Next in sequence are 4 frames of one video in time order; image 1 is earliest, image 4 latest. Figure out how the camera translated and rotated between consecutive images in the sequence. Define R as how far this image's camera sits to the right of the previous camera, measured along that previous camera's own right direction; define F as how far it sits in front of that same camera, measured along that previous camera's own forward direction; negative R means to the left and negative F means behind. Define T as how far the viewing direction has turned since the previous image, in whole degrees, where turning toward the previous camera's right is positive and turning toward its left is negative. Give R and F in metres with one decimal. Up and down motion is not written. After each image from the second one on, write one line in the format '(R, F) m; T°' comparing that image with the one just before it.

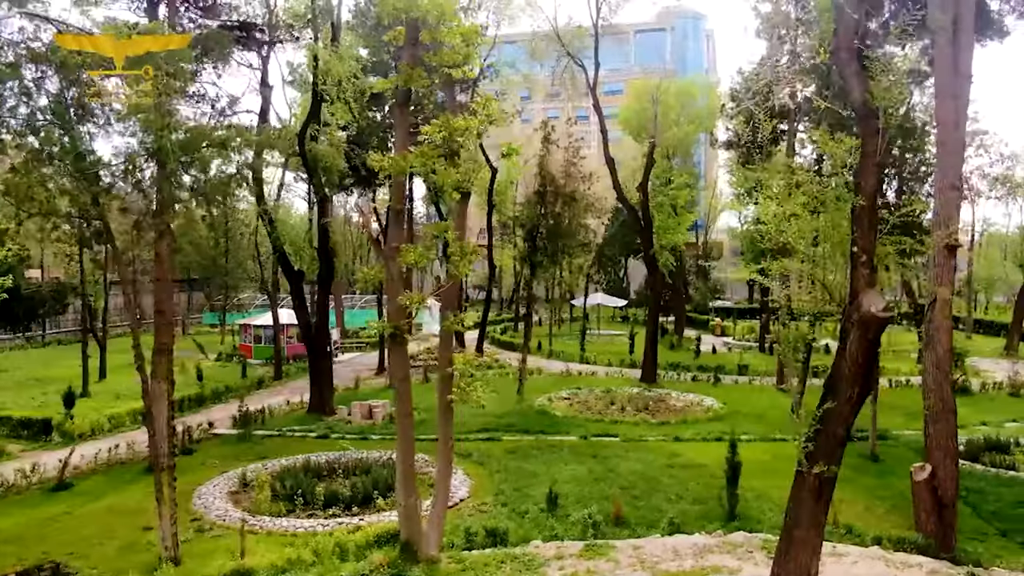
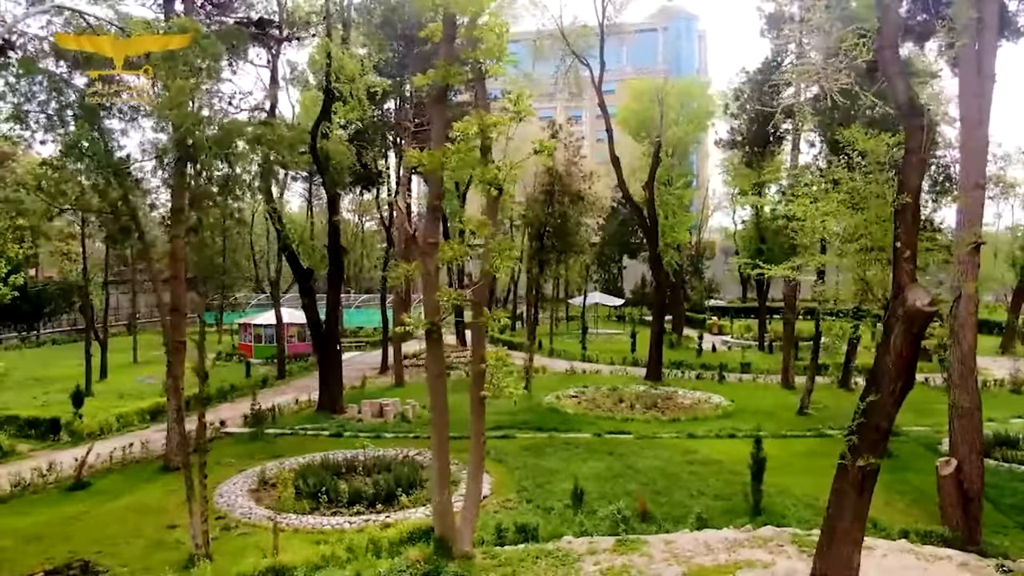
(-0.5, 0.0) m; +1°
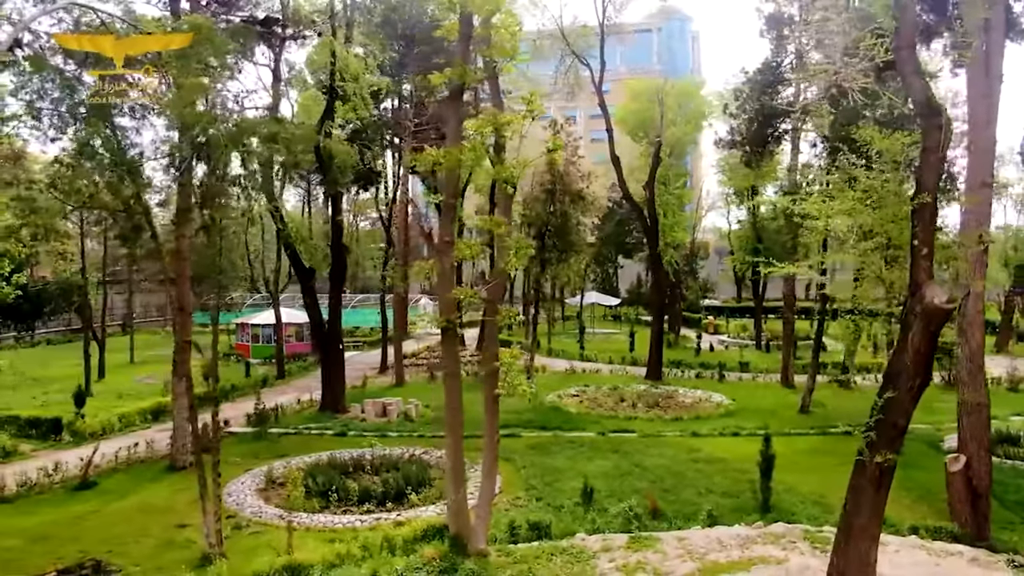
(-0.3, 0.0) m; +1°
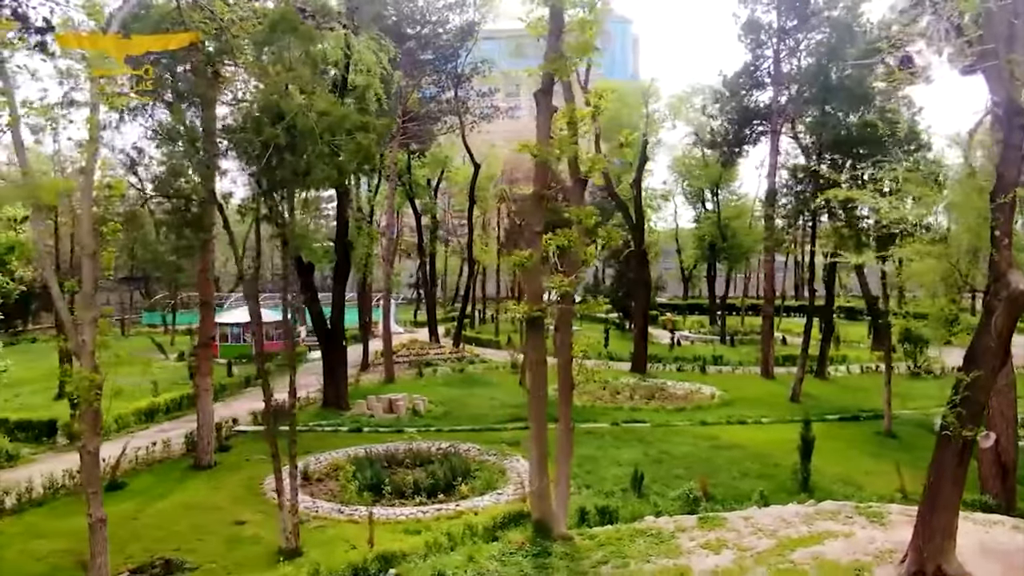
(-1.7, -0.1) m; +6°
